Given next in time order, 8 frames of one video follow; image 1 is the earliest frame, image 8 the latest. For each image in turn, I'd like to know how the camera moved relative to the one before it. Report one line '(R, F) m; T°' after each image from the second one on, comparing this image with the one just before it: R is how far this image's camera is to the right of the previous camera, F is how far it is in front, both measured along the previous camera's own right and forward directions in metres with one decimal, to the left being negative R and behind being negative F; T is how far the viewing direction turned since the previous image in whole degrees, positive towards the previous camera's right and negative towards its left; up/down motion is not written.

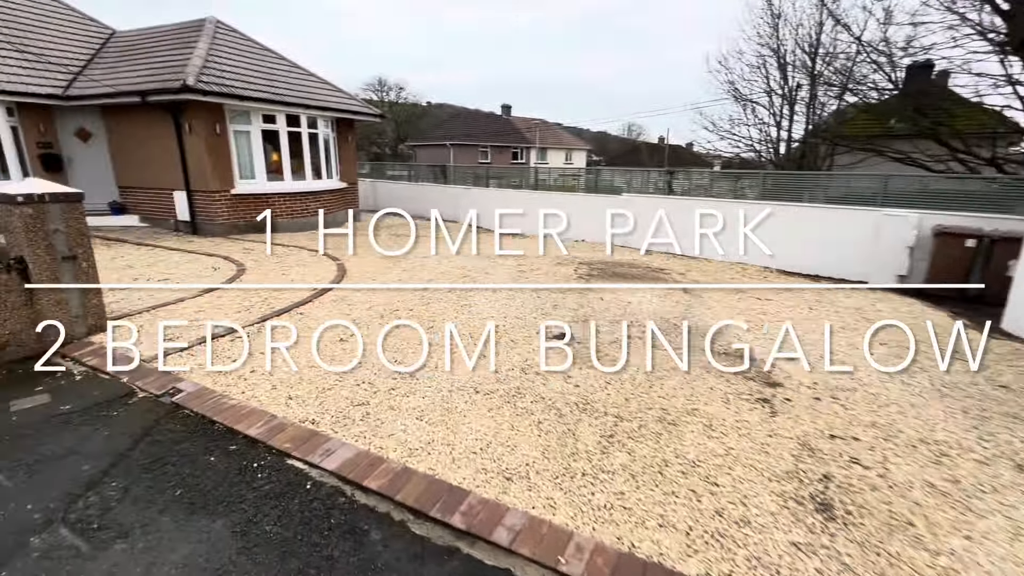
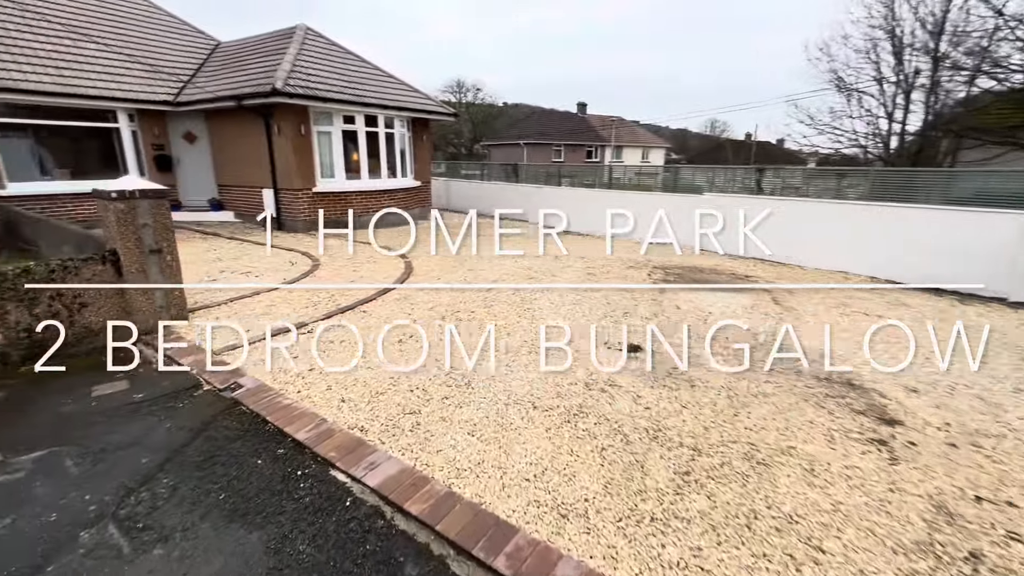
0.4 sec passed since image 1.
(0.0, +0.3) m; -8°
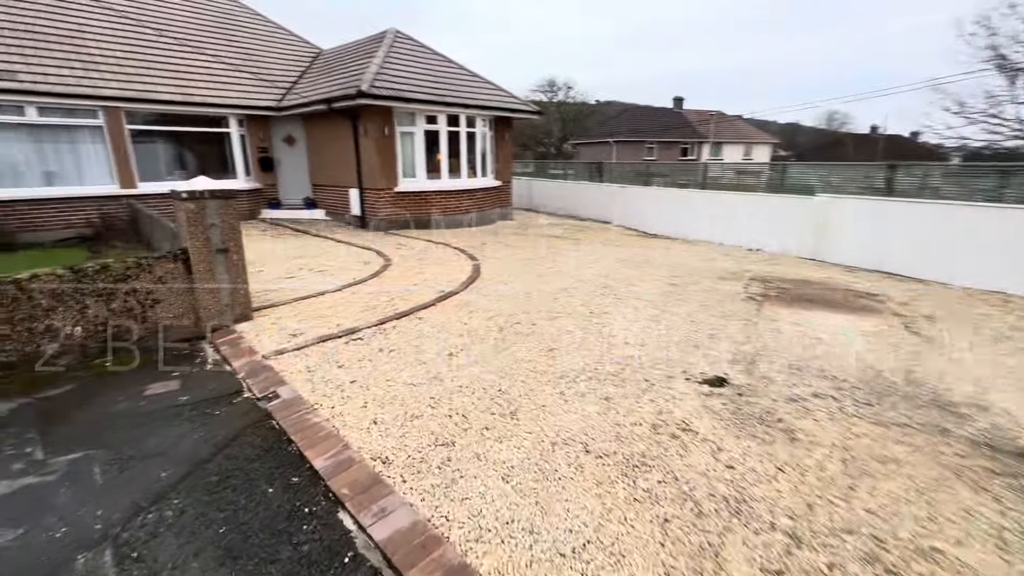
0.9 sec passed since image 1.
(+0.2, +0.5) m; -10°
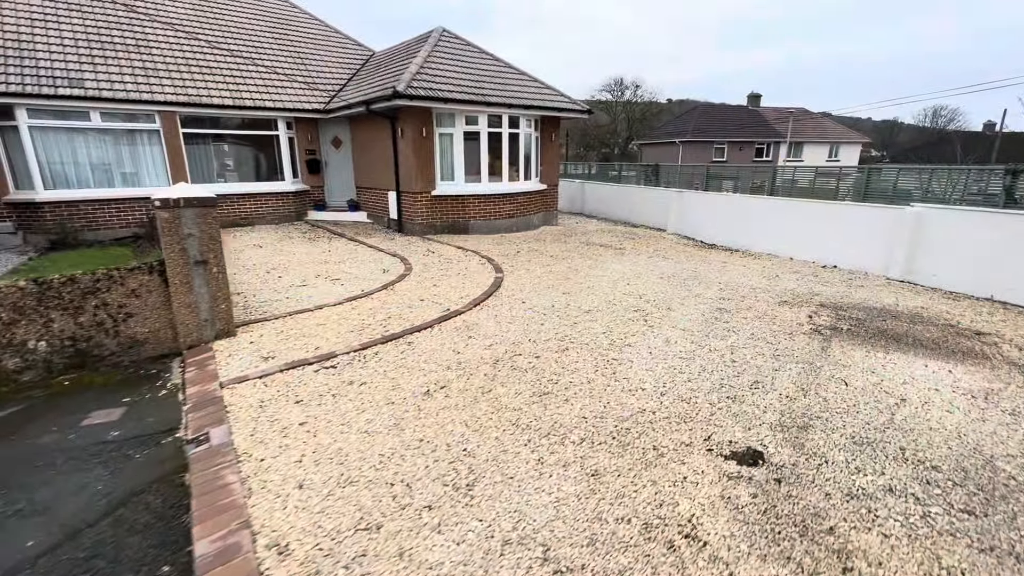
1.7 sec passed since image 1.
(+0.5, +0.7) m; -7°
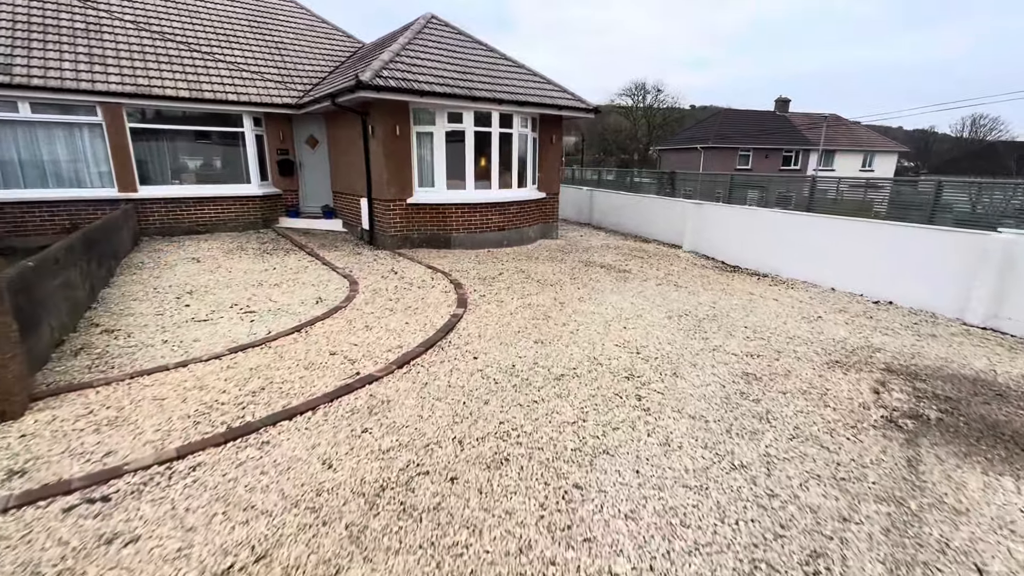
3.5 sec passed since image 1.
(+0.6, +1.6) m; -2°
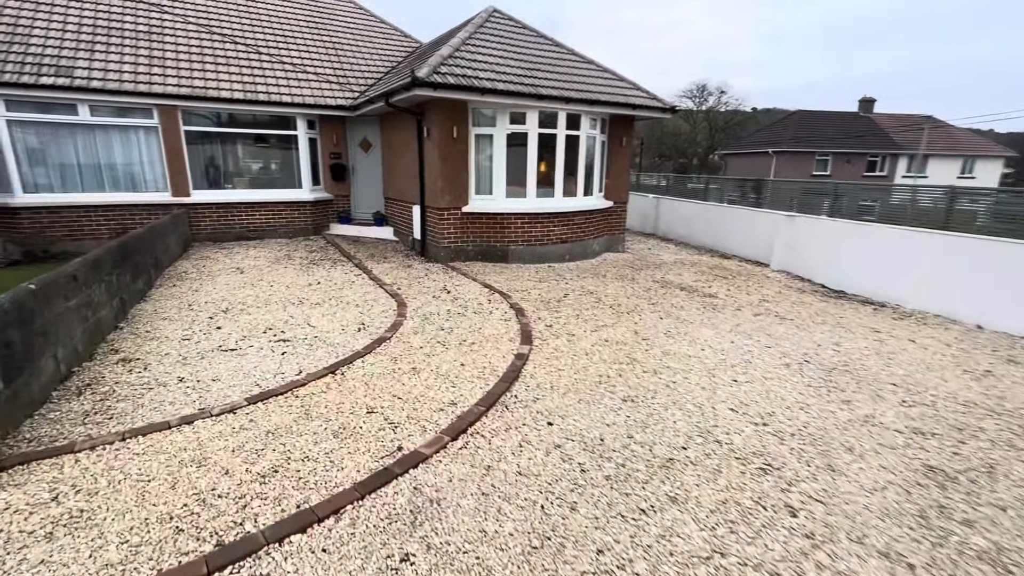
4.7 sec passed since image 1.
(-0.3, +1.0) m; -6°
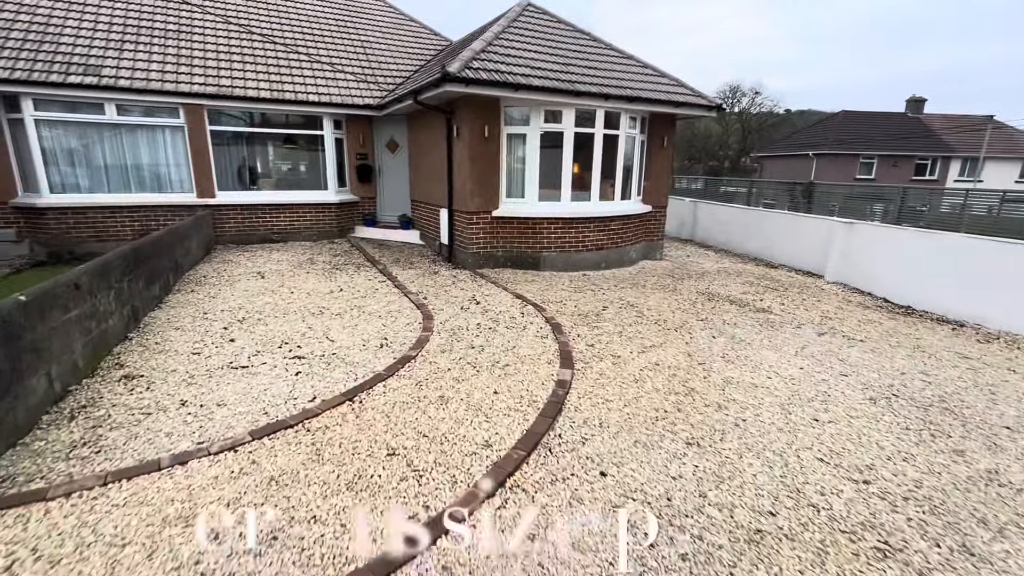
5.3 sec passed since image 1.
(-0.2, +0.5) m; -3°
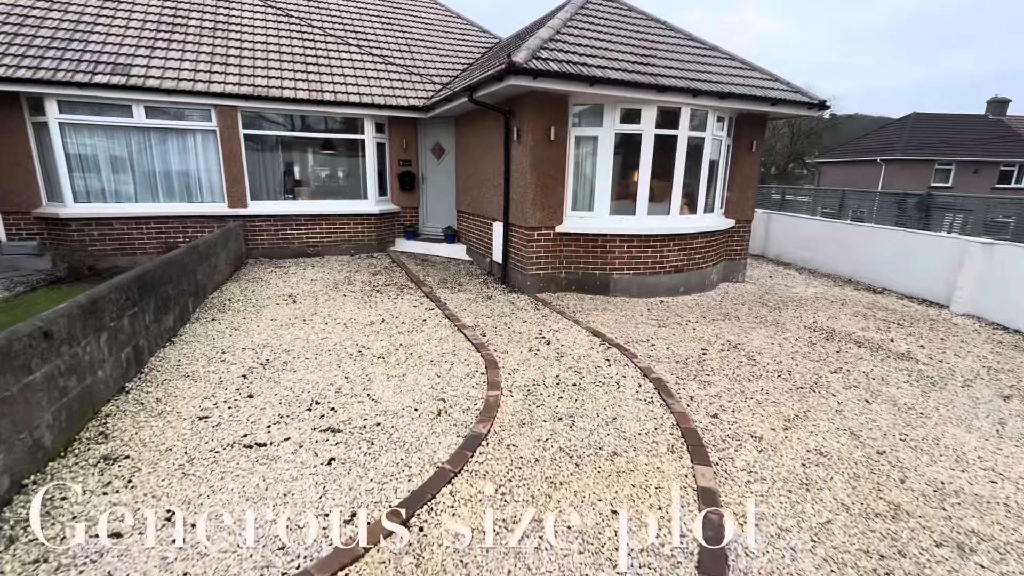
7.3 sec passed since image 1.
(-0.5, +1.2) m; -4°
